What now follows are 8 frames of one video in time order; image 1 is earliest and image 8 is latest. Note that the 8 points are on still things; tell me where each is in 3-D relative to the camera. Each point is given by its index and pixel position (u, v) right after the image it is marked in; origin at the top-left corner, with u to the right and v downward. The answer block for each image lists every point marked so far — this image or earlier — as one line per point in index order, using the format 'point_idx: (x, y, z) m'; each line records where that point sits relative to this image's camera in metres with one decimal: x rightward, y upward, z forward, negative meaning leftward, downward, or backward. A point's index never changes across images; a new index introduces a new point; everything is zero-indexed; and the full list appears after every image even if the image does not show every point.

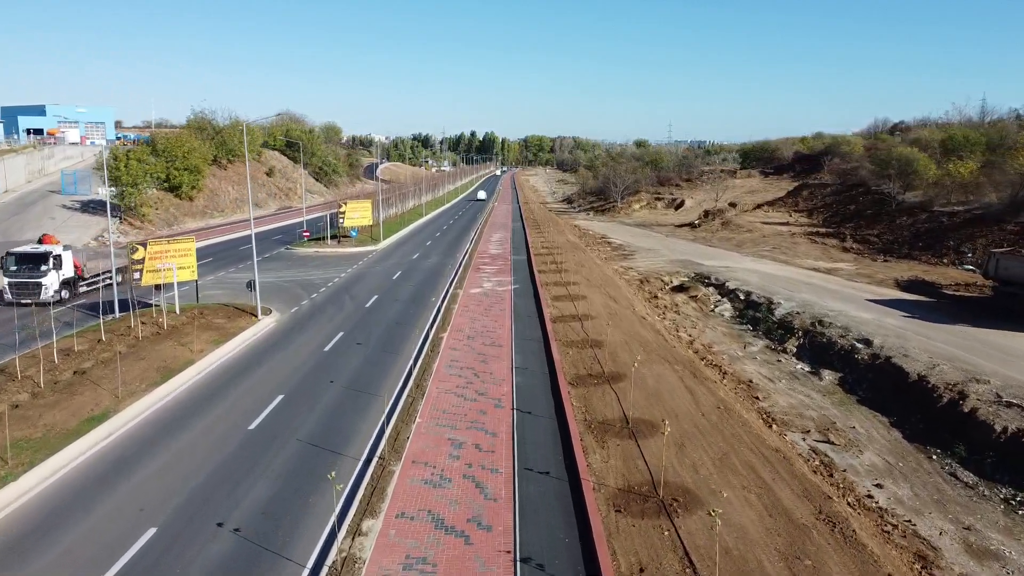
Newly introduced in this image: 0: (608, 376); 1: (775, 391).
0: (+1.9, -1.7, +16.5) m
1: (+5.7, -2.2, +18.2) m
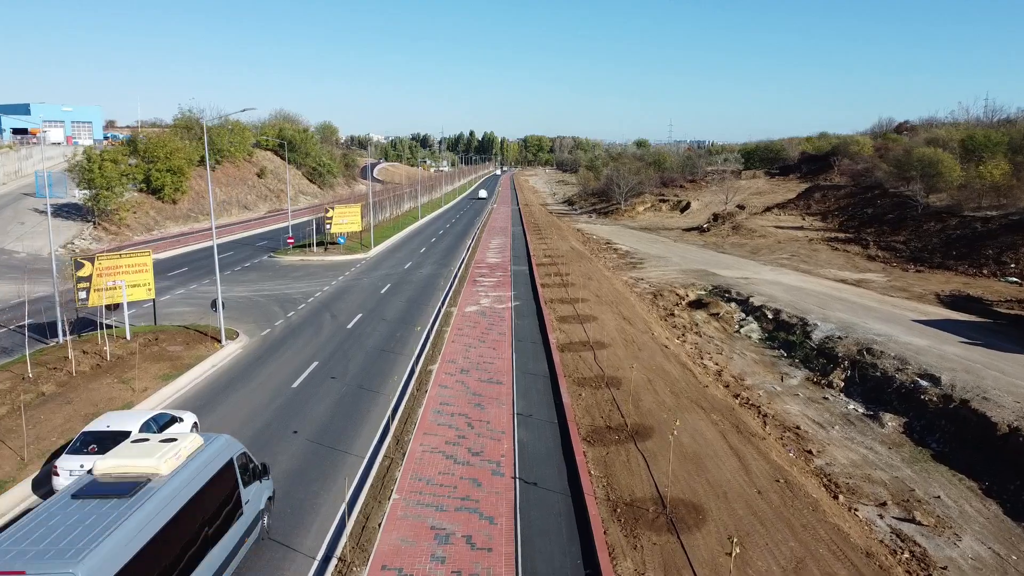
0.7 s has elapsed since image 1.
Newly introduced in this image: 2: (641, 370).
0: (+1.9, -2.2, +13.5) m
1: (+5.7, -2.8, +15.2) m
2: (+2.6, -1.7, +17.0) m
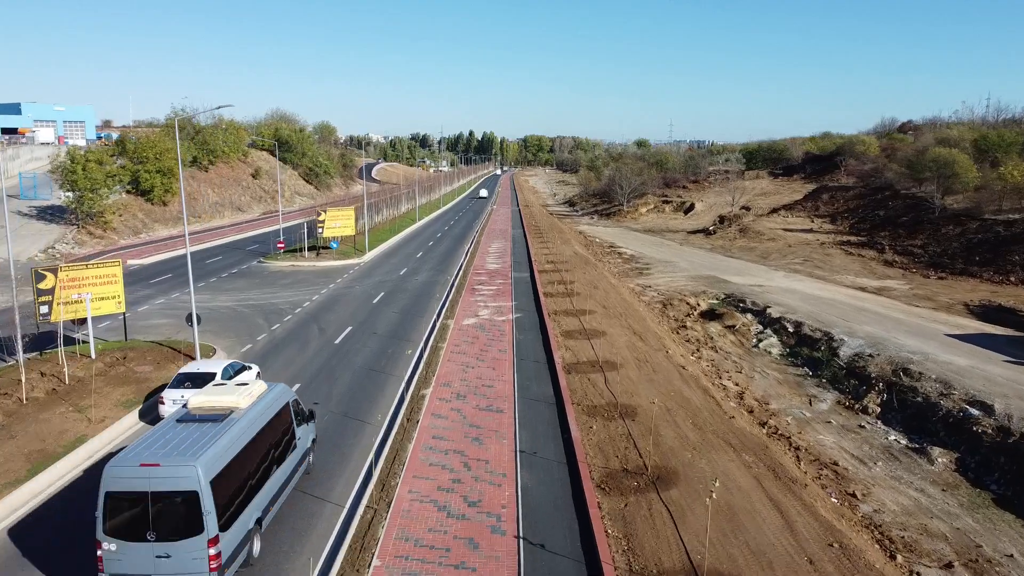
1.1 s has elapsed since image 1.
0: (+1.9, -2.6, +11.7) m
1: (+5.7, -3.1, +13.4) m
2: (+2.6, -2.0, +15.3) m
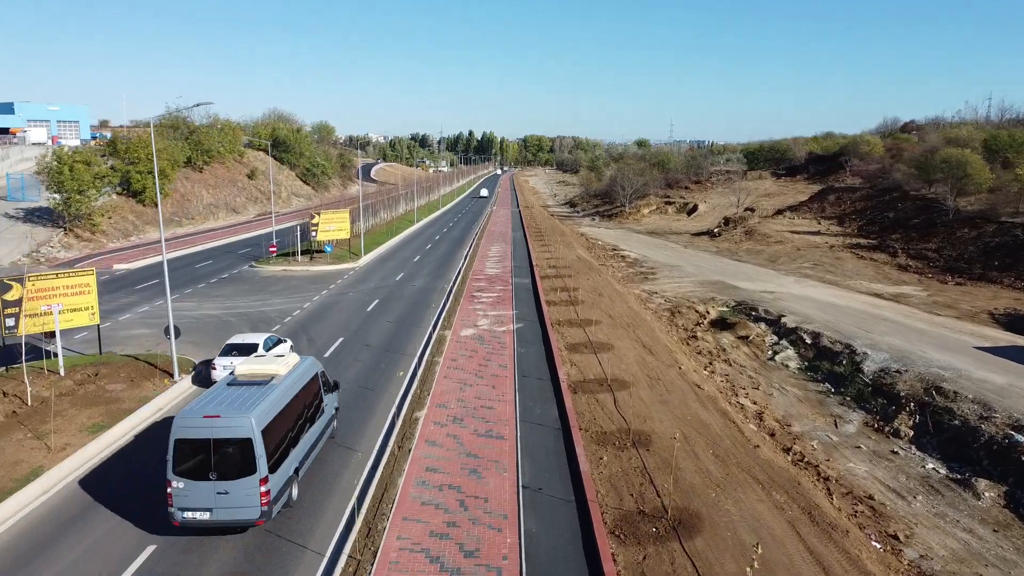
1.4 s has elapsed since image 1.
0: (+2.0, -2.8, +10.4) m
1: (+5.8, -3.3, +12.1) m
2: (+2.7, -2.2, +13.9) m
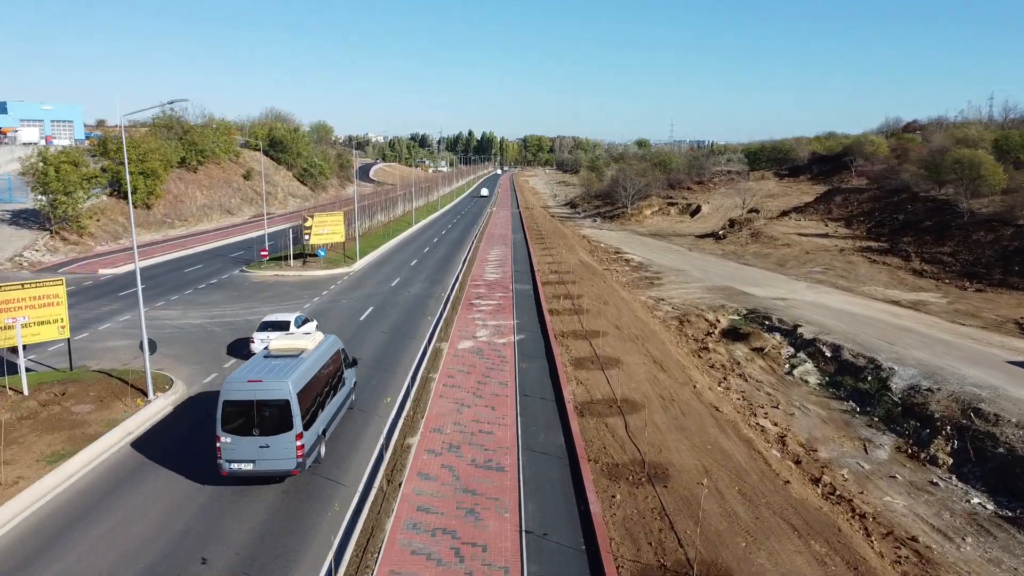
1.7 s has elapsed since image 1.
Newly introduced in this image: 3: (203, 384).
0: (+2.0, -3.0, +9.0) m
1: (+5.8, -3.5, +10.7) m
2: (+2.7, -2.5, +12.6) m
3: (-6.8, -2.1, +18.4) m
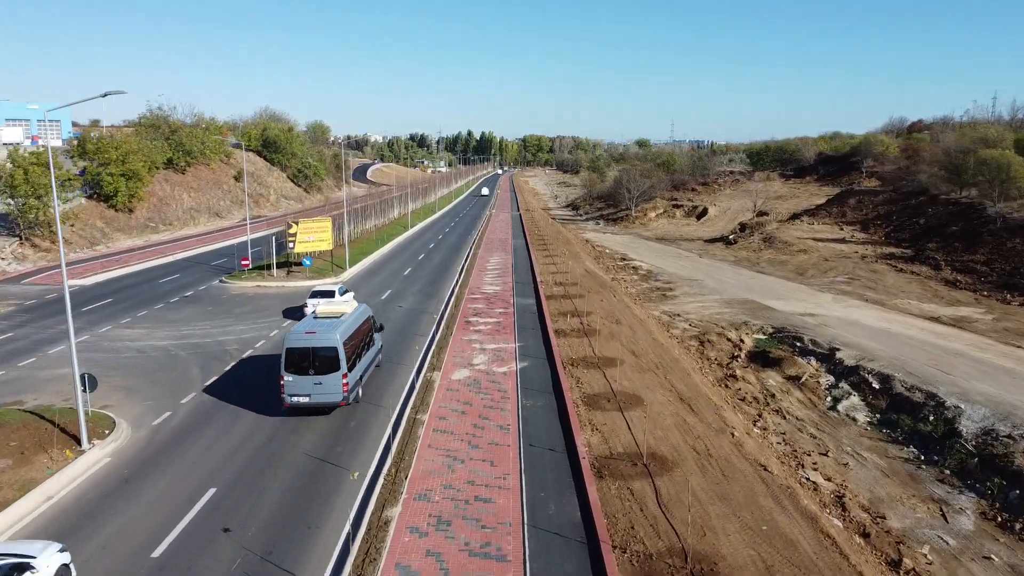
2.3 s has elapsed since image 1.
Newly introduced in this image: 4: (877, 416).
0: (+2.0, -3.5, +6.4) m
1: (+5.8, -4.0, +8.1) m
2: (+2.7, -2.9, +9.9) m
3: (-6.7, -2.6, +15.7) m
4: (+7.4, -2.6, +17.1) m
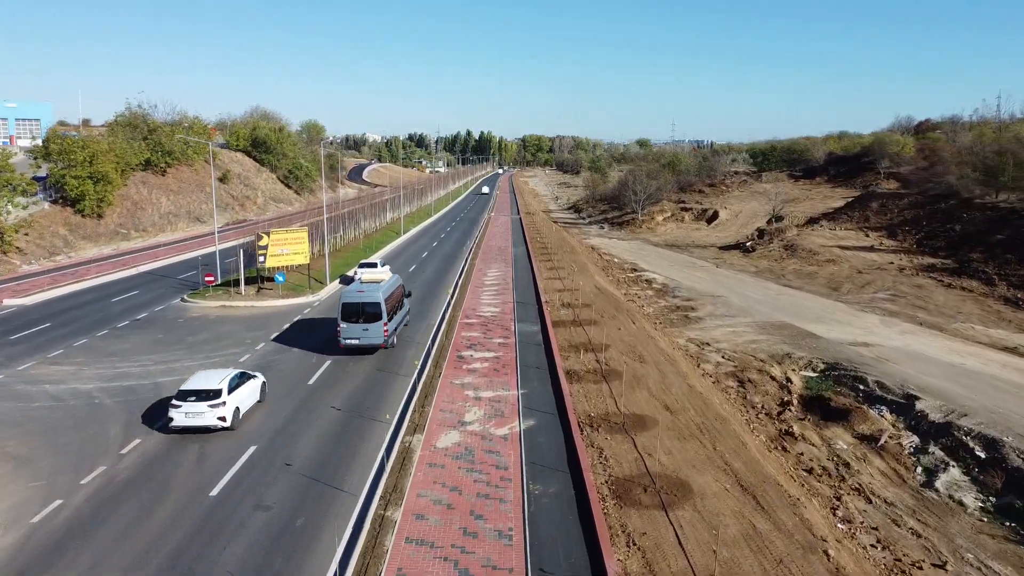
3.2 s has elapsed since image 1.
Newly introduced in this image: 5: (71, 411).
0: (+2.1, -4.2, +2.4) m
1: (+5.9, -4.7, +4.1) m
2: (+2.8, -3.6, +5.9) m
3: (-6.7, -3.3, +11.7) m
4: (+7.4, -3.3, +13.1) m
5: (-8.8, -2.5, +16.7) m
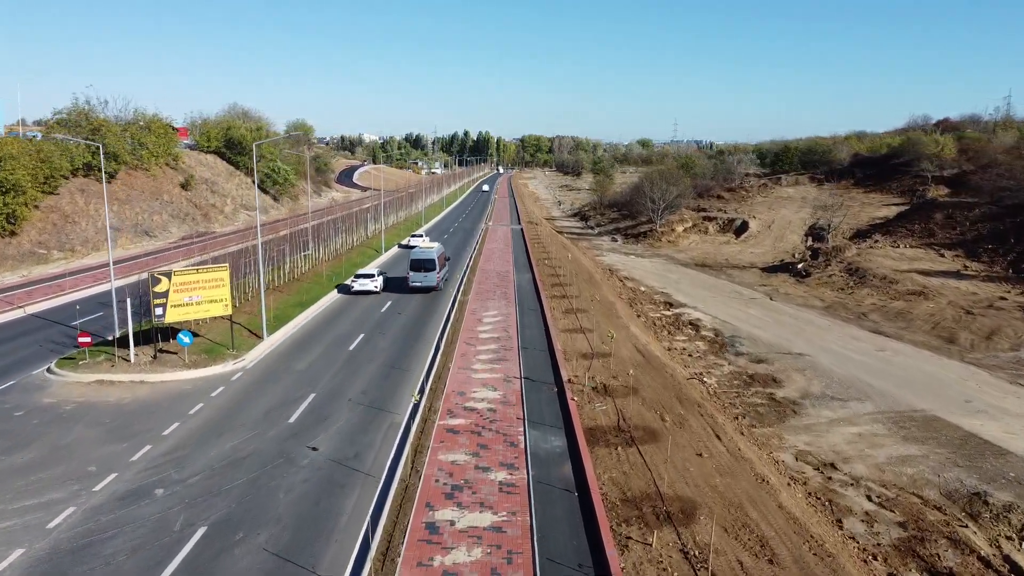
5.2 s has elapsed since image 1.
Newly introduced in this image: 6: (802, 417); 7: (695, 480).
0: (+2.3, -5.7, -6.5) m
1: (+6.1, -6.2, -4.8) m
2: (+3.0, -5.2, -2.9) m
3: (-6.5, -4.8, +2.8) m
4: (+7.6, -4.8, +4.3) m
5: (-8.6, -4.1, +7.8) m
6: (+6.0, -2.7, +17.6) m
7: (+2.7, -2.9, +12.4) m
